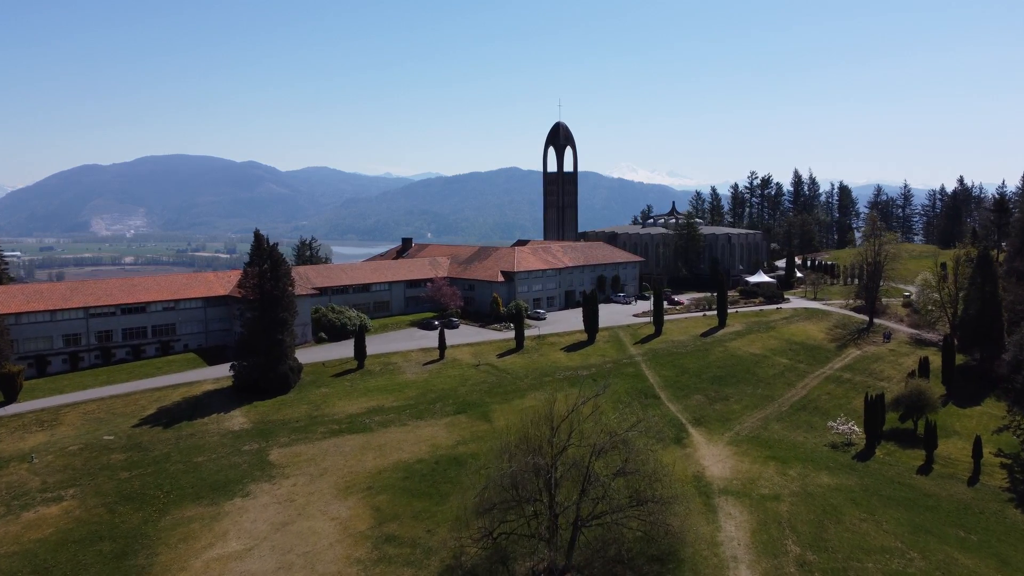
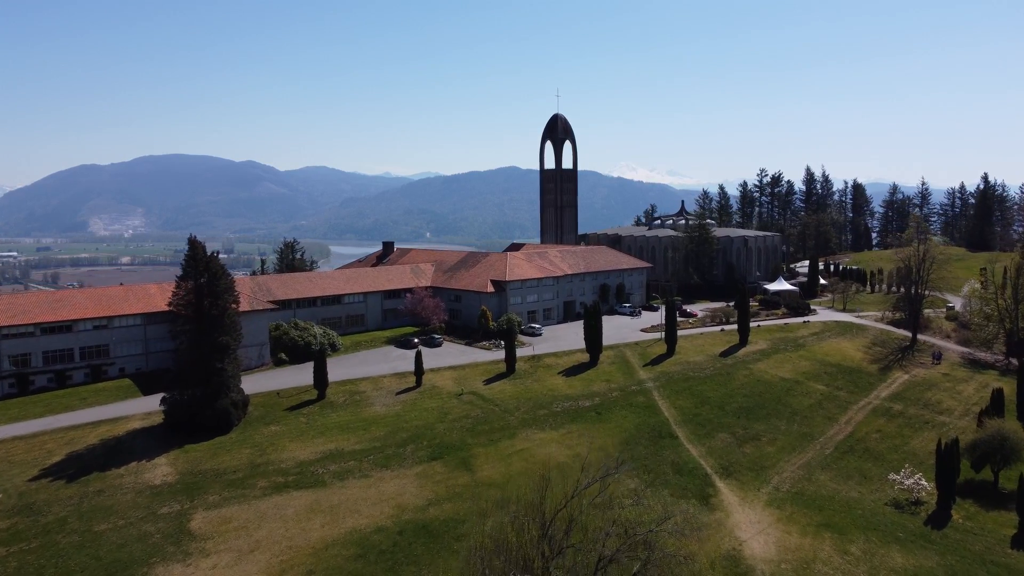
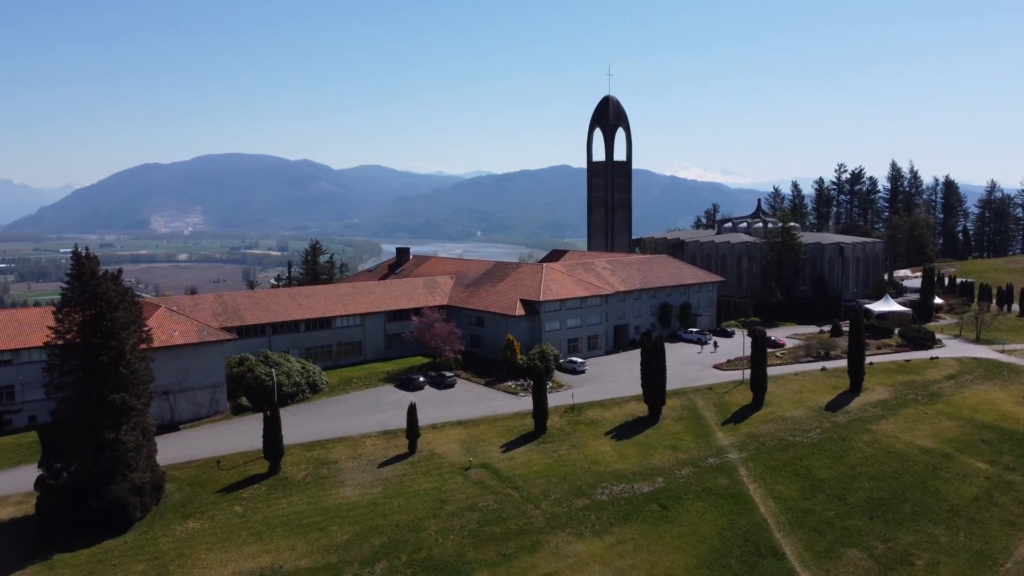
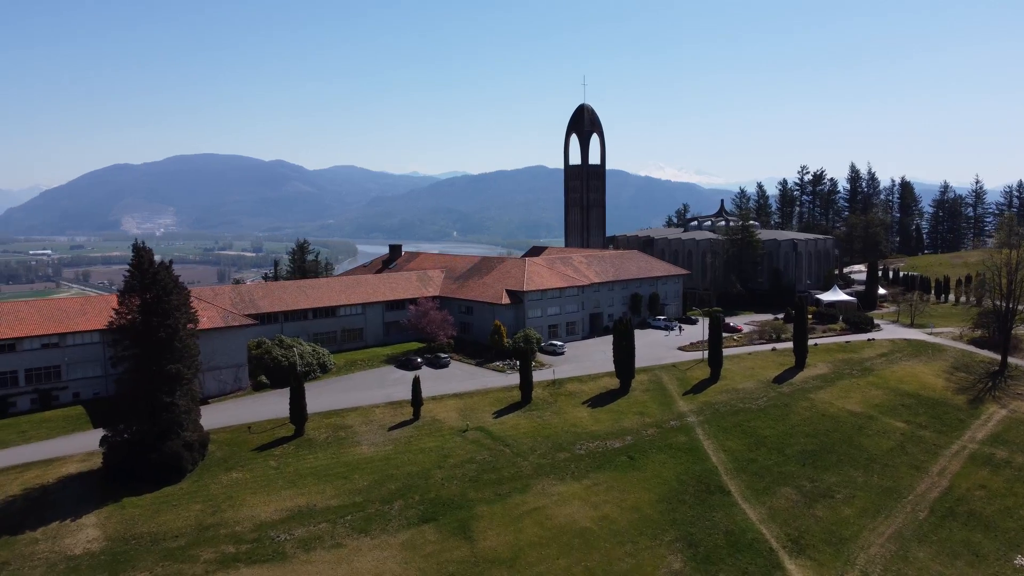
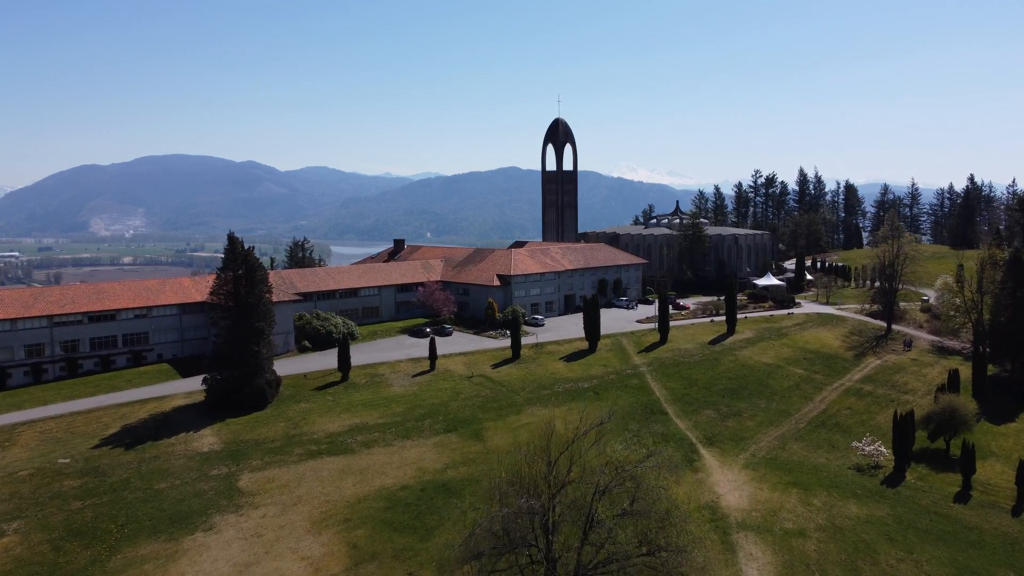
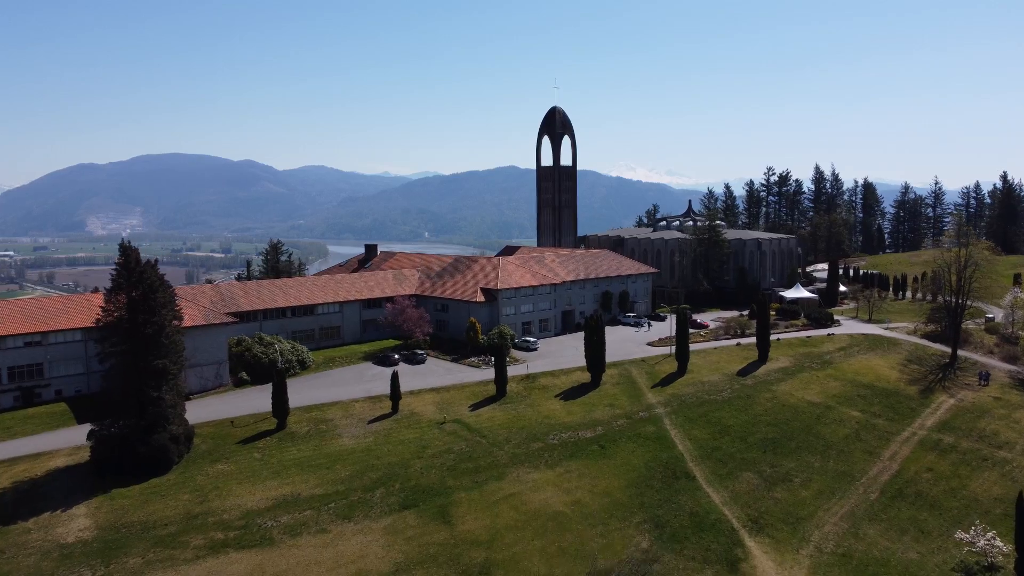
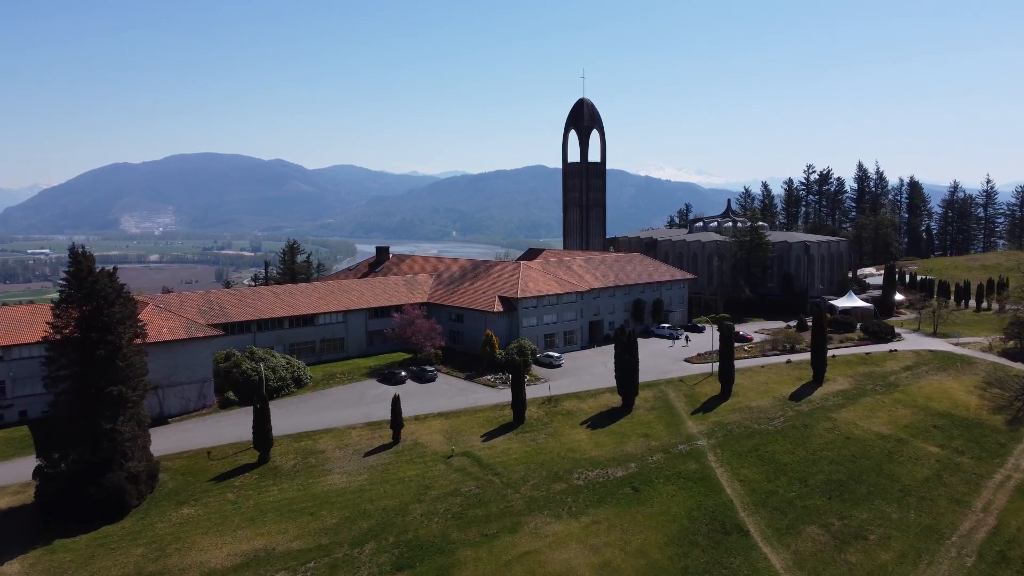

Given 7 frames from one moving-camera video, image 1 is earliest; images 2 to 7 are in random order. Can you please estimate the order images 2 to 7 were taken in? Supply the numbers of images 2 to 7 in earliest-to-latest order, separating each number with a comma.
5, 2, 6, 4, 7, 3
